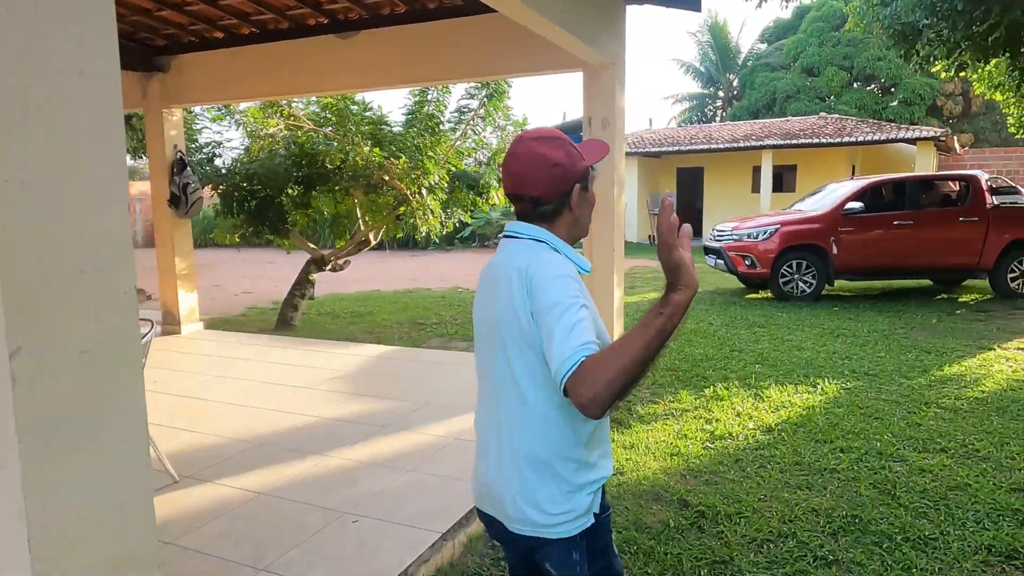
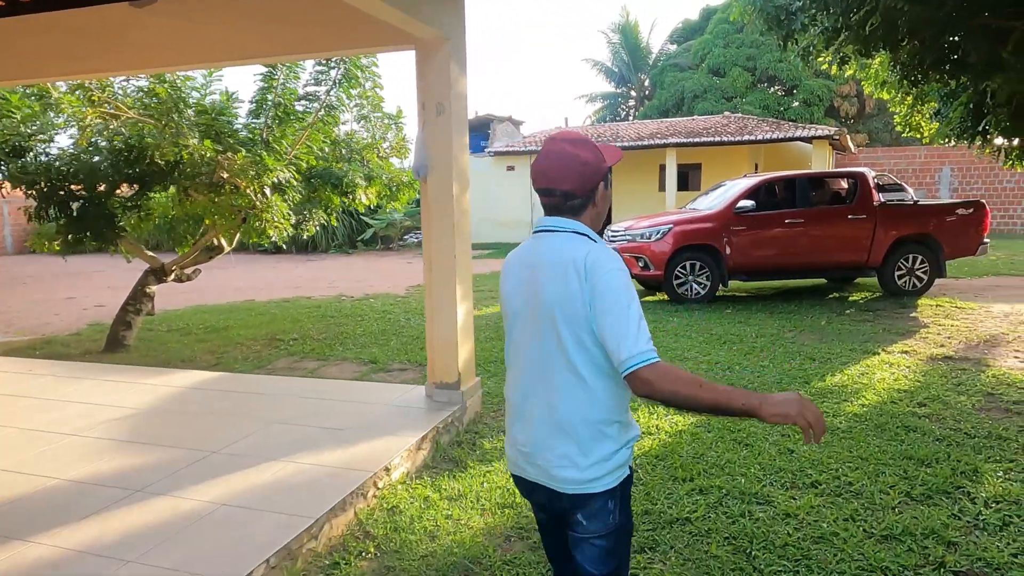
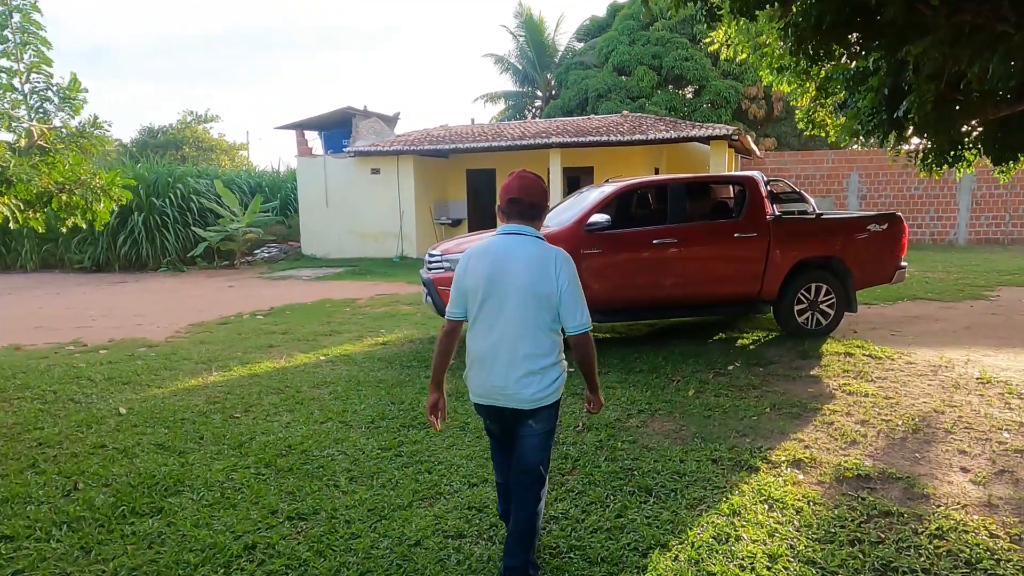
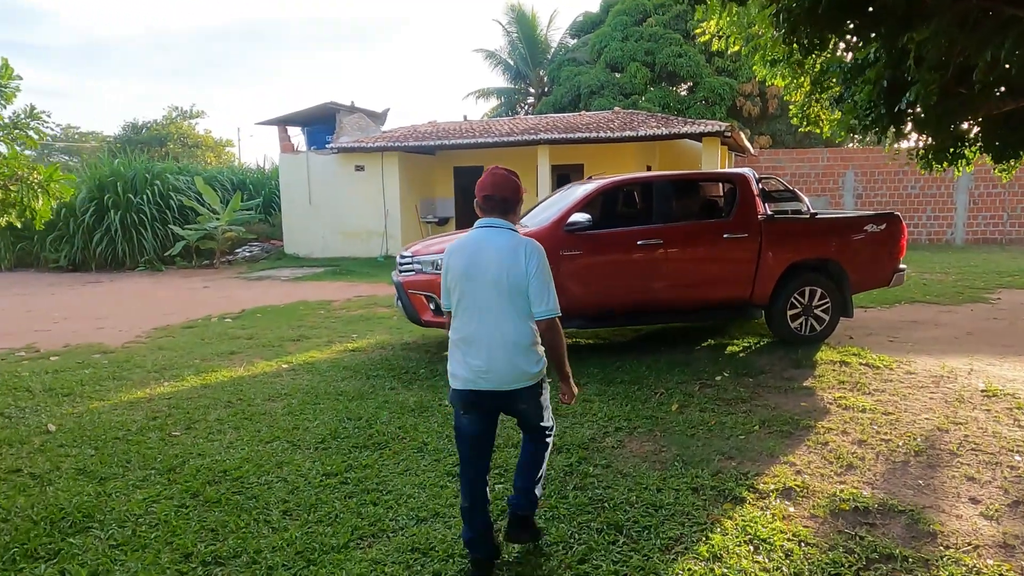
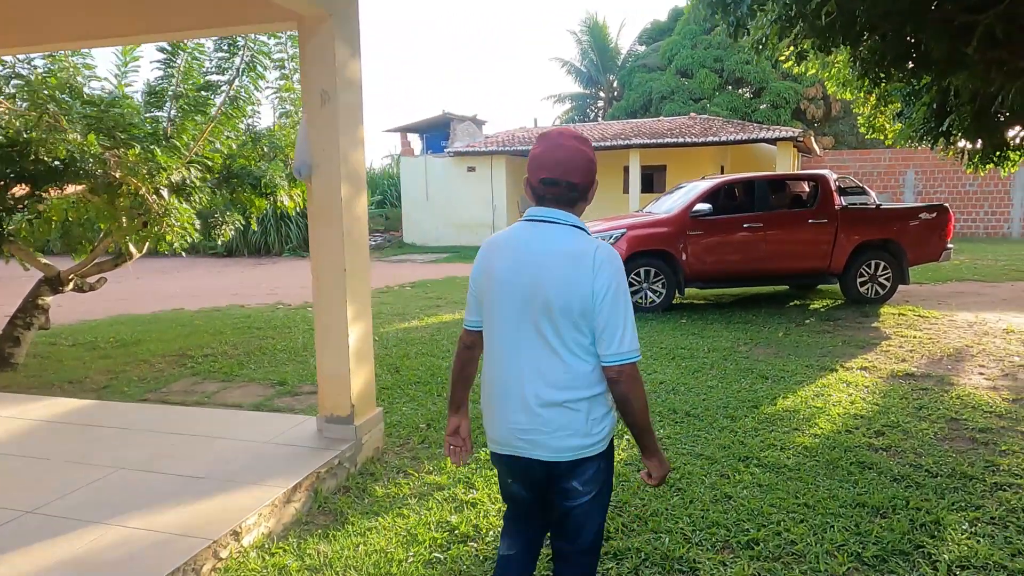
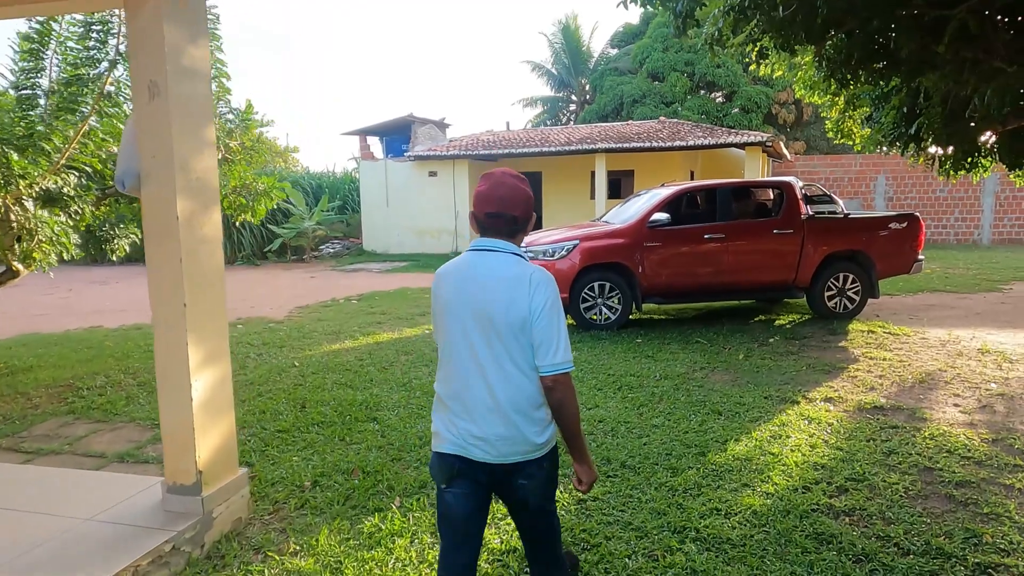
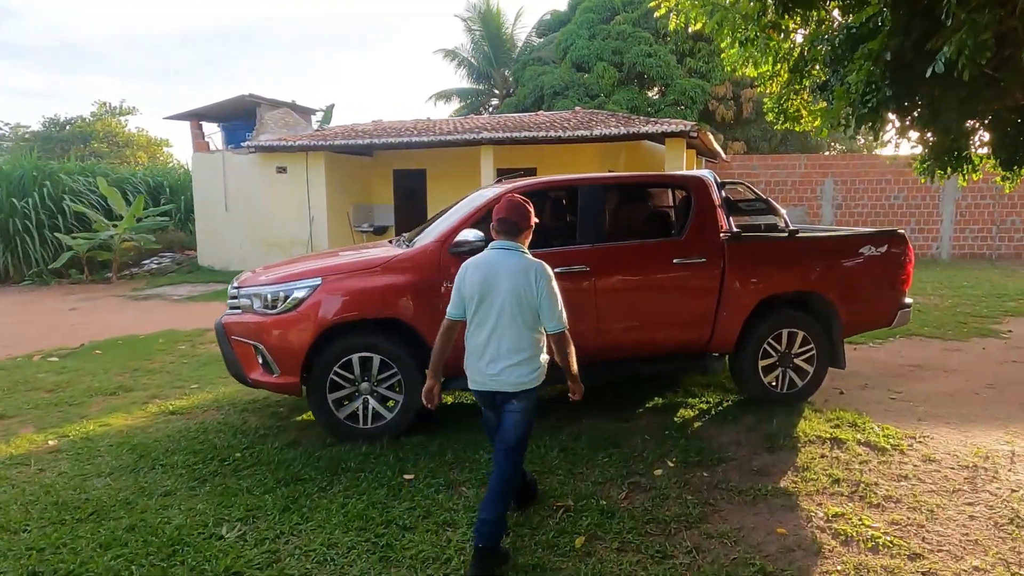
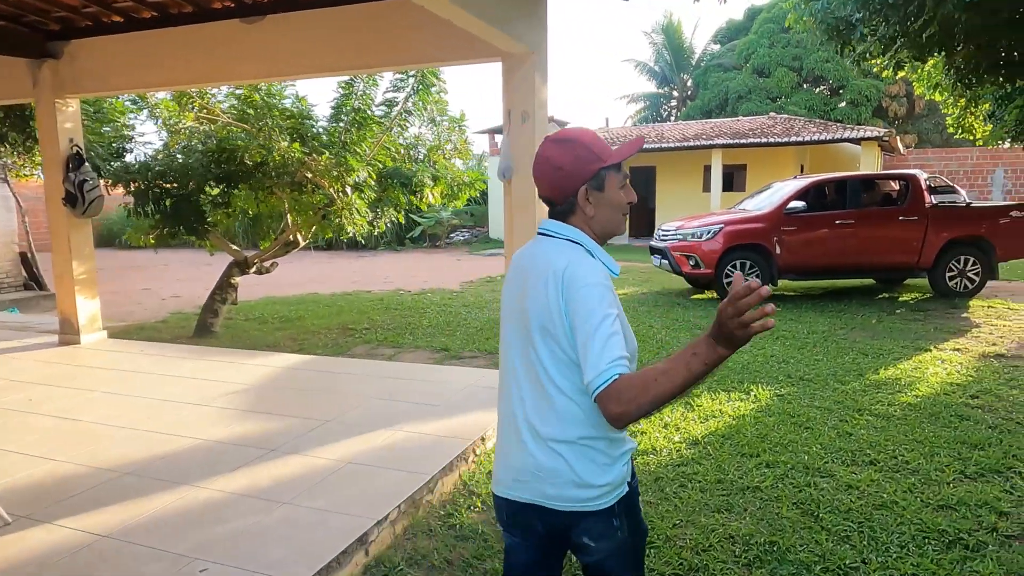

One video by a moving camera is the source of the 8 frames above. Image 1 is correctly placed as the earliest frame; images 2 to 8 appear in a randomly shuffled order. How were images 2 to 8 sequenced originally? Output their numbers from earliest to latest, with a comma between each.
8, 2, 5, 6, 3, 4, 7
